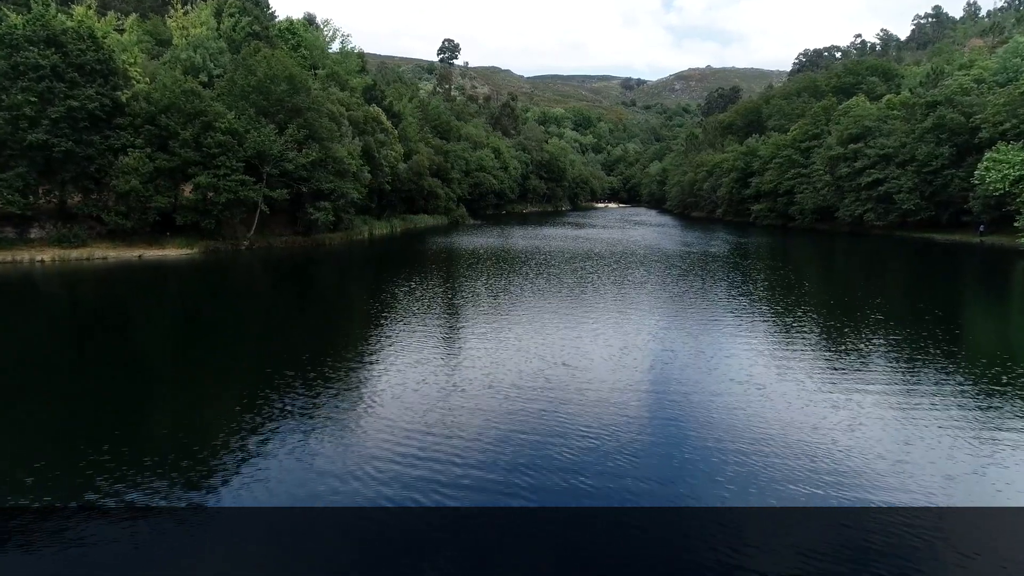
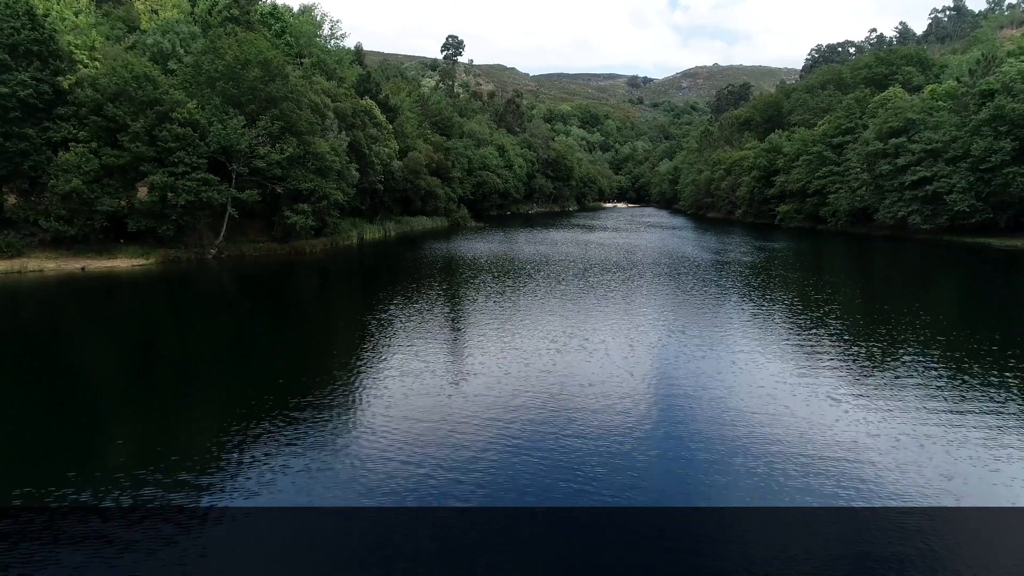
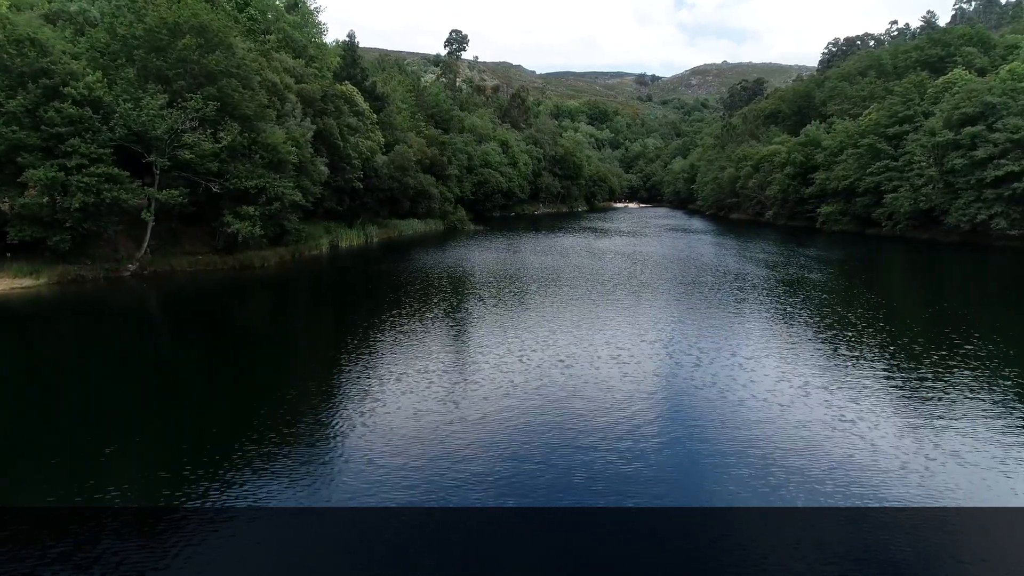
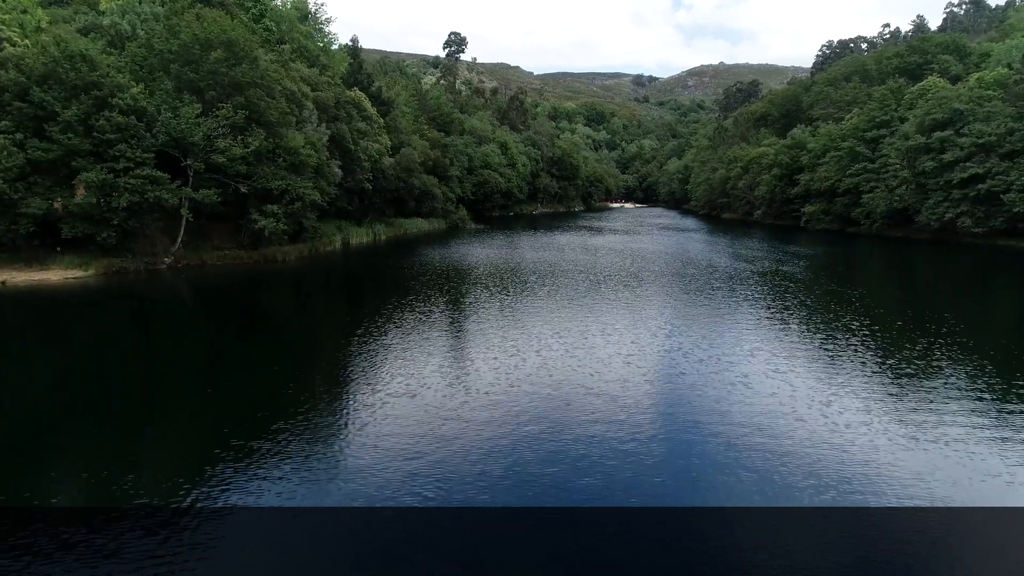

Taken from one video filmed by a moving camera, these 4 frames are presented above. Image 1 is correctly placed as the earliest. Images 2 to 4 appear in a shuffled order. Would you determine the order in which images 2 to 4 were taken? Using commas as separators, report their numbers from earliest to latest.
2, 4, 3
